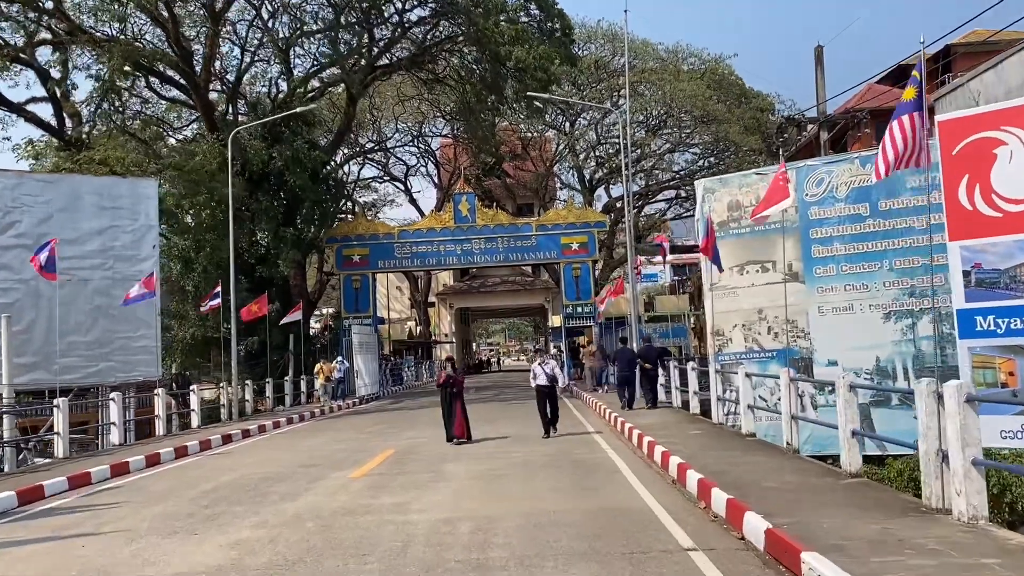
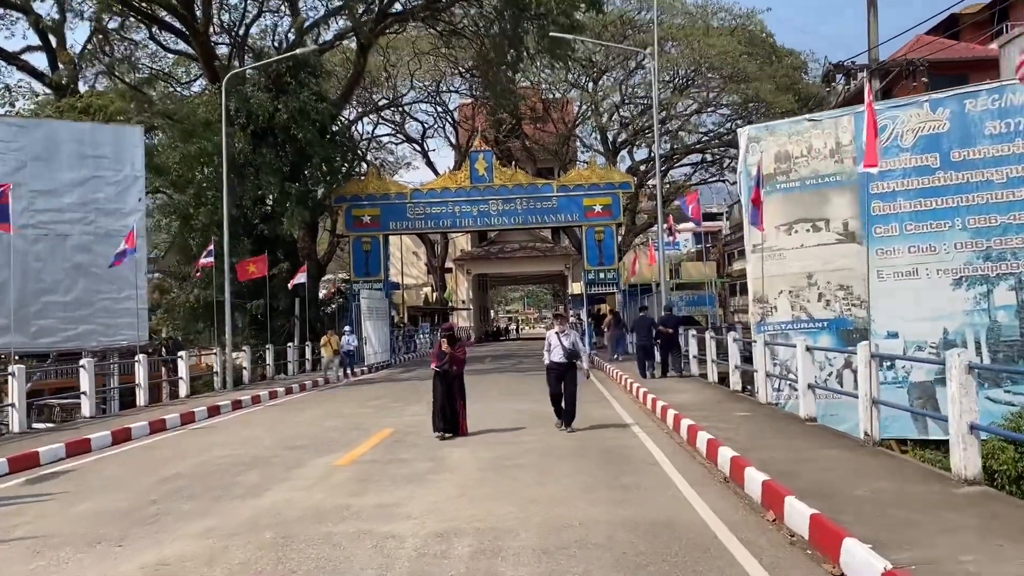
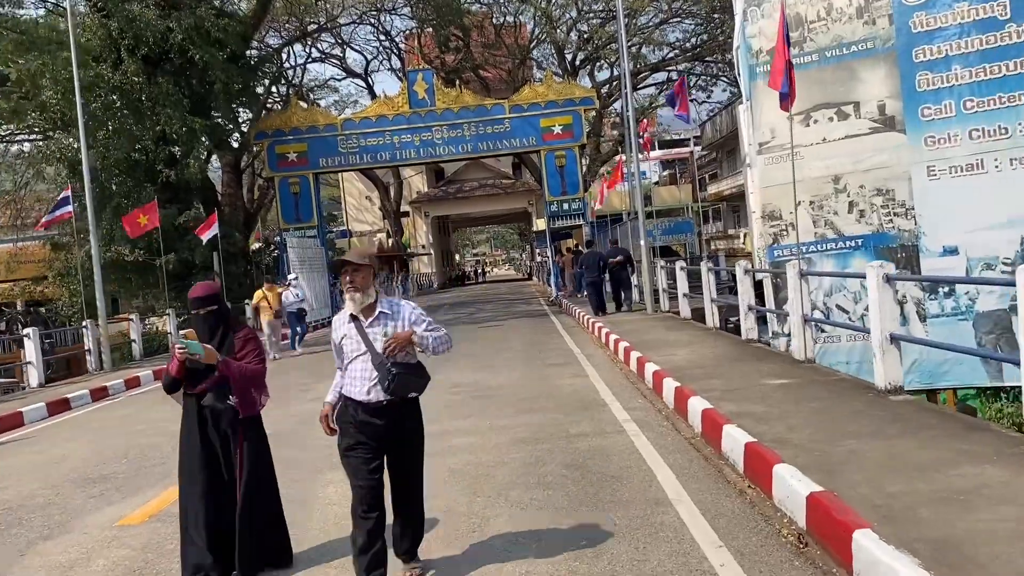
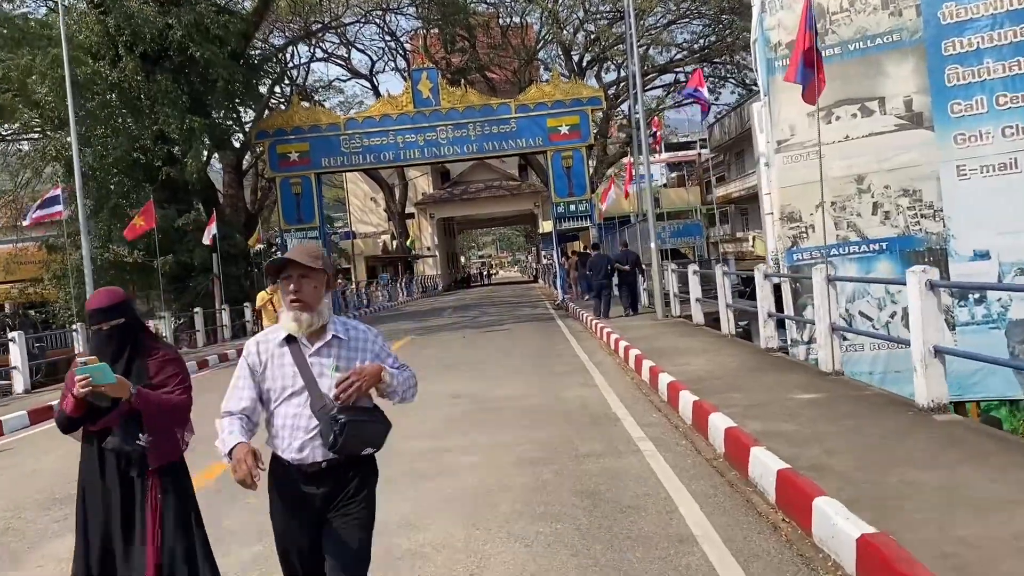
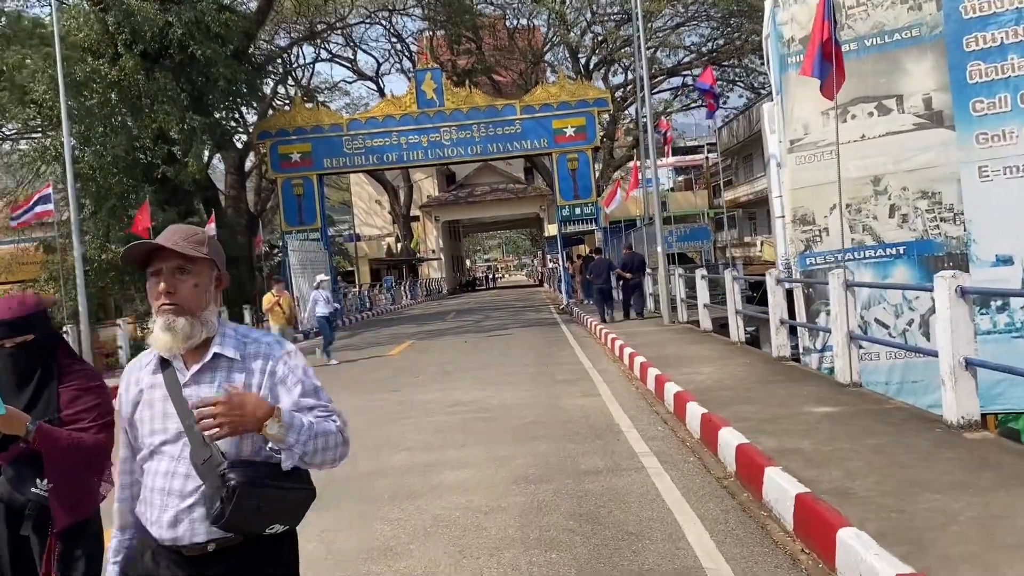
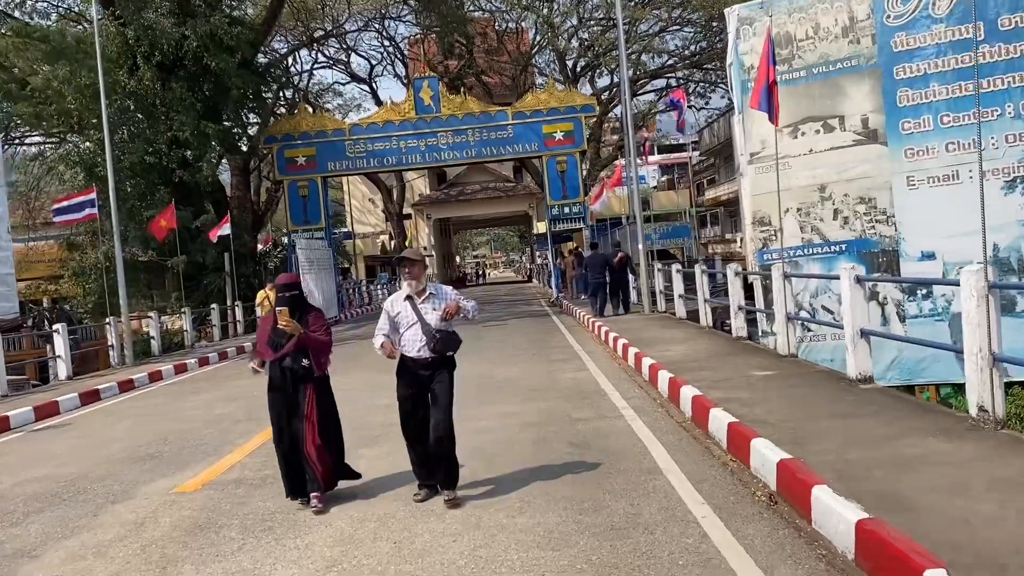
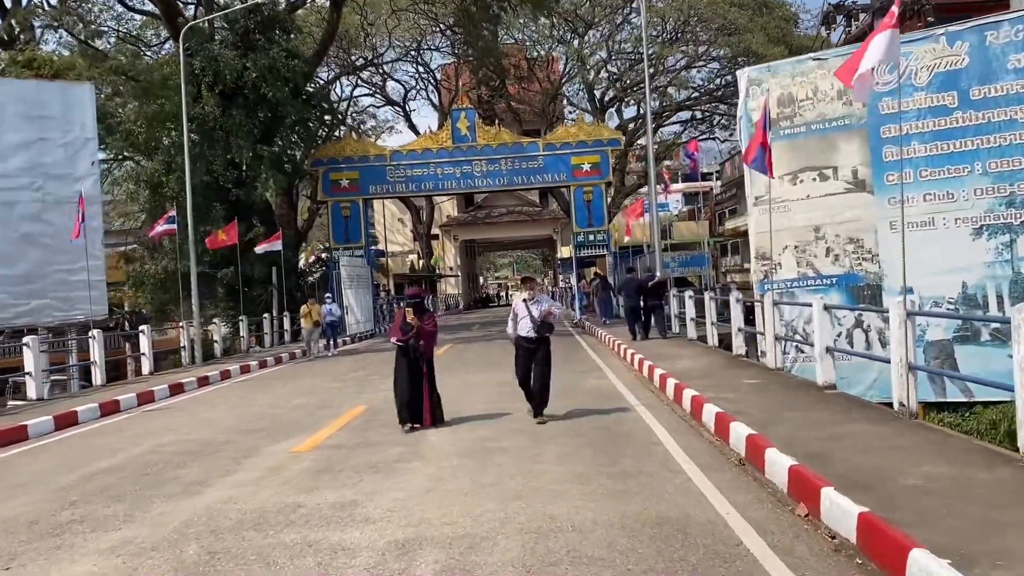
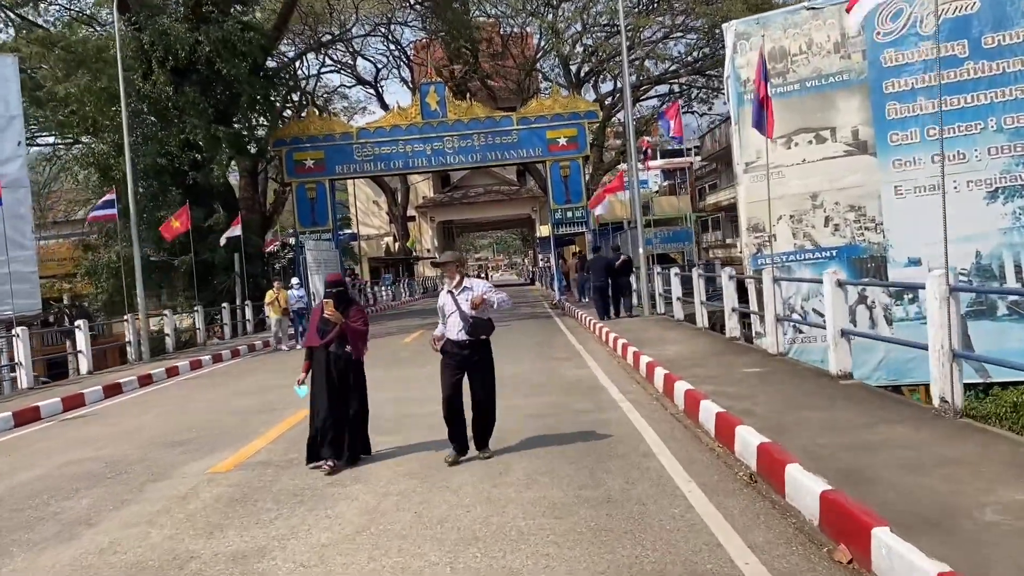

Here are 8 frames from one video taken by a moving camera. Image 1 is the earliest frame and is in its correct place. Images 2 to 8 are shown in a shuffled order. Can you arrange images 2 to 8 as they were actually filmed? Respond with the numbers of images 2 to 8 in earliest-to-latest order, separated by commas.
2, 7, 8, 6, 3, 4, 5
